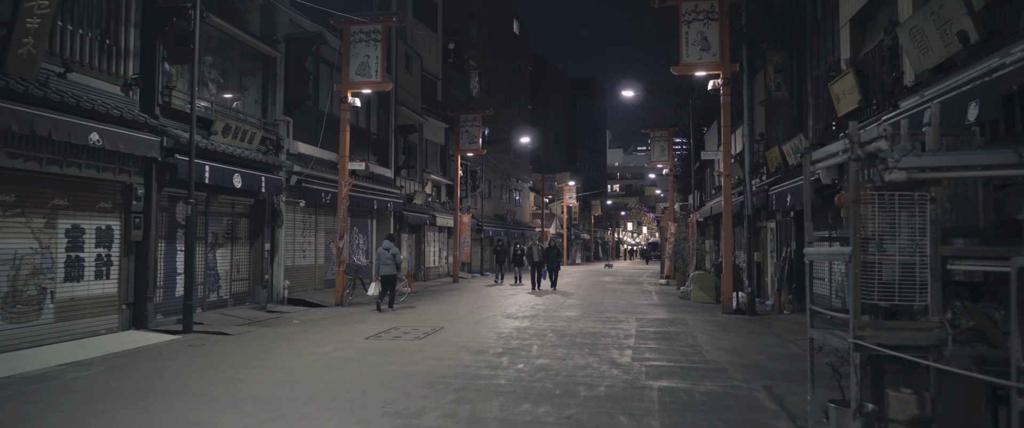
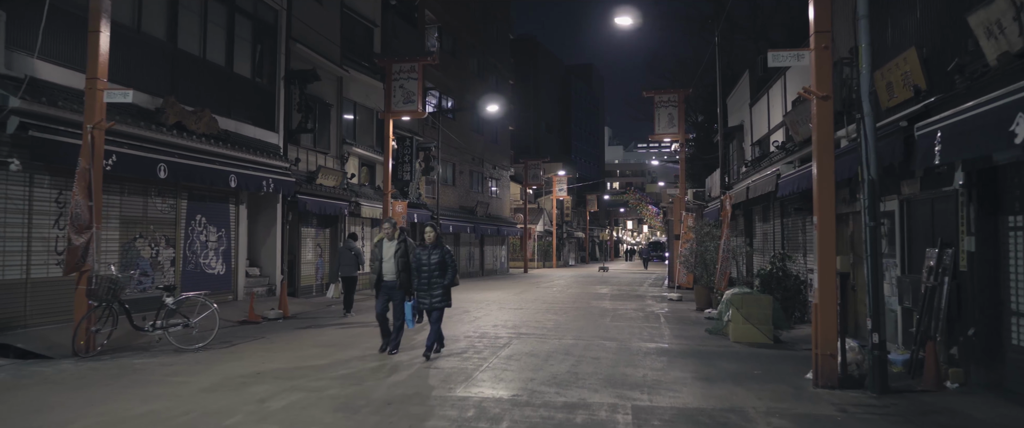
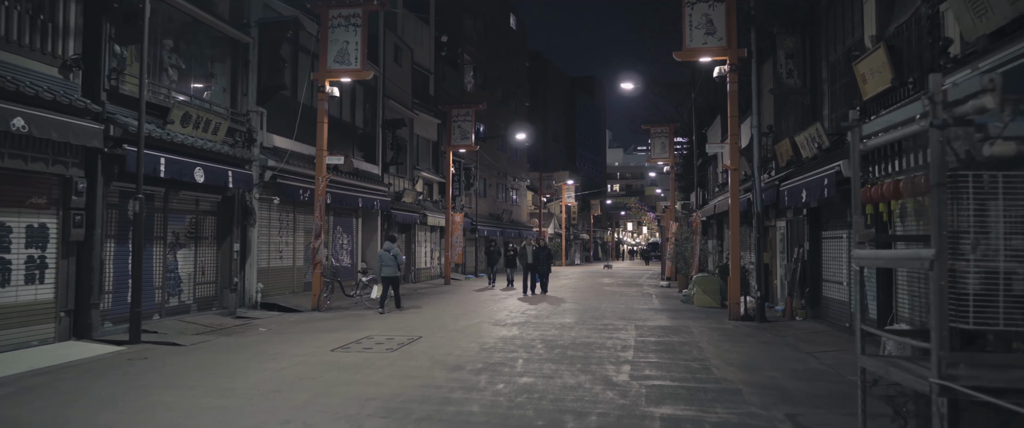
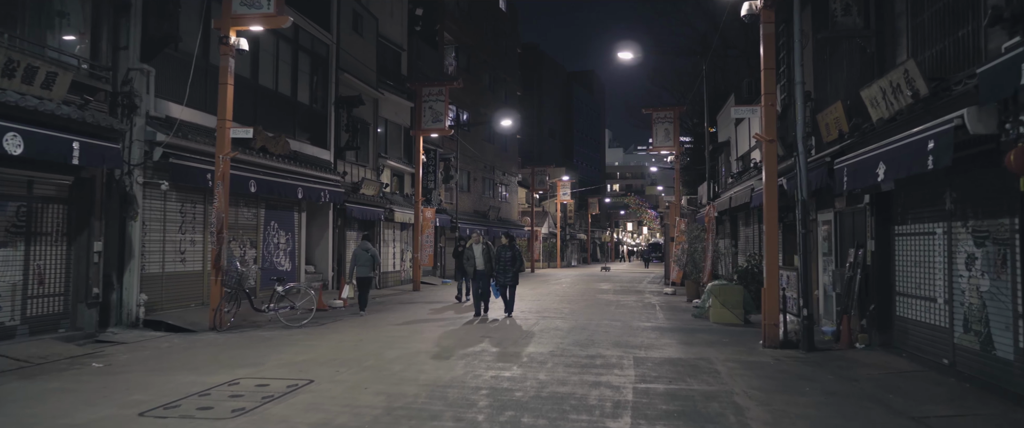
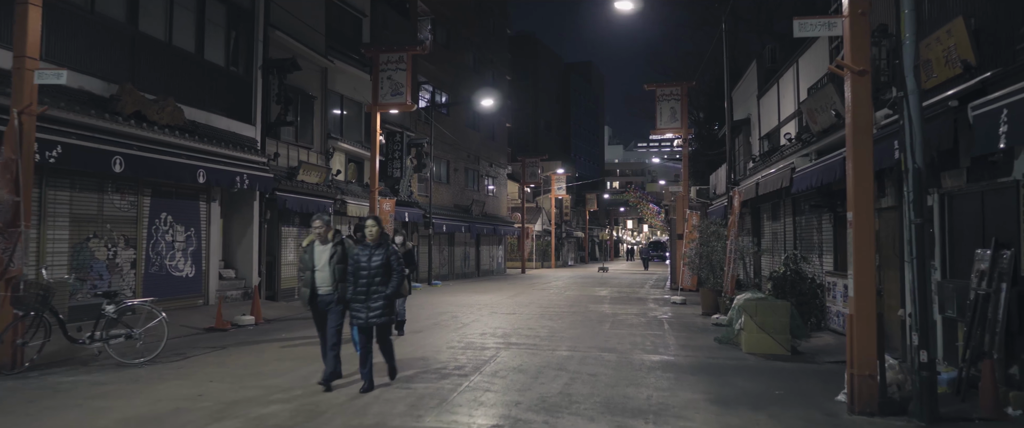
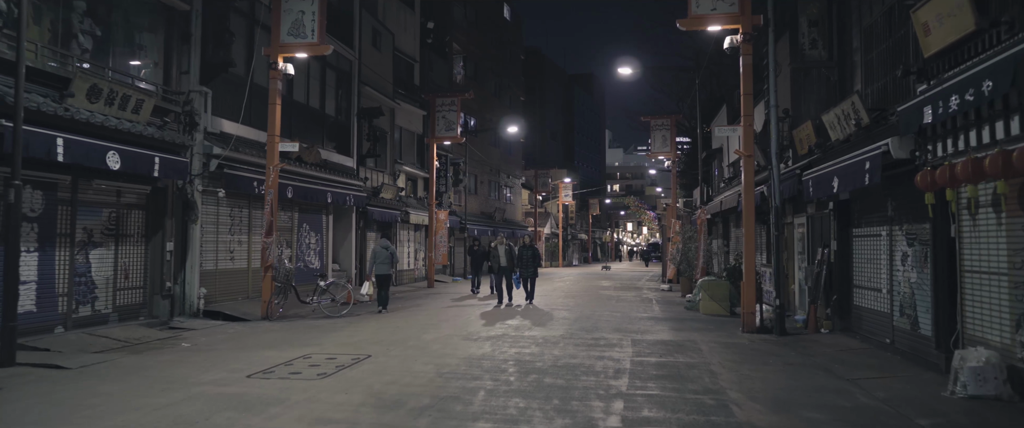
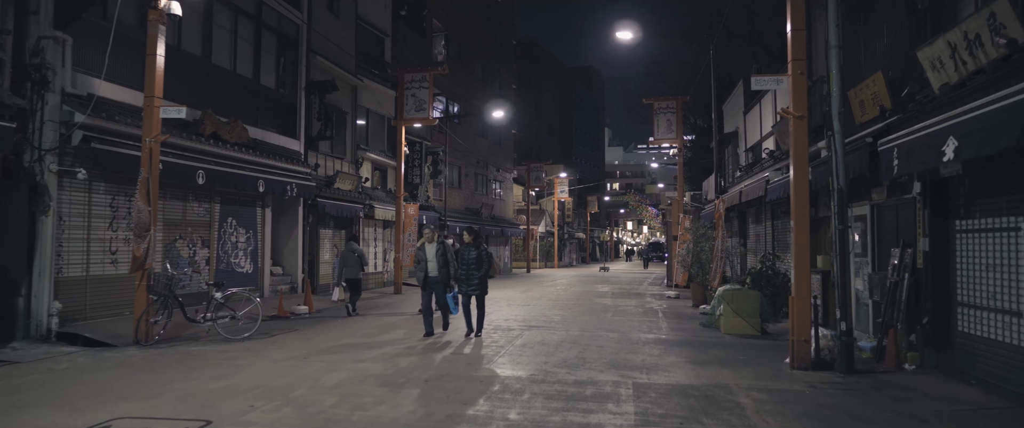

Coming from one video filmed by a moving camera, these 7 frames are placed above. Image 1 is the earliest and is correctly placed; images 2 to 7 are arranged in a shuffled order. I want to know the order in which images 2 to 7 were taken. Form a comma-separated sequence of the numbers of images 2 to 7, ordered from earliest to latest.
3, 6, 4, 7, 2, 5
